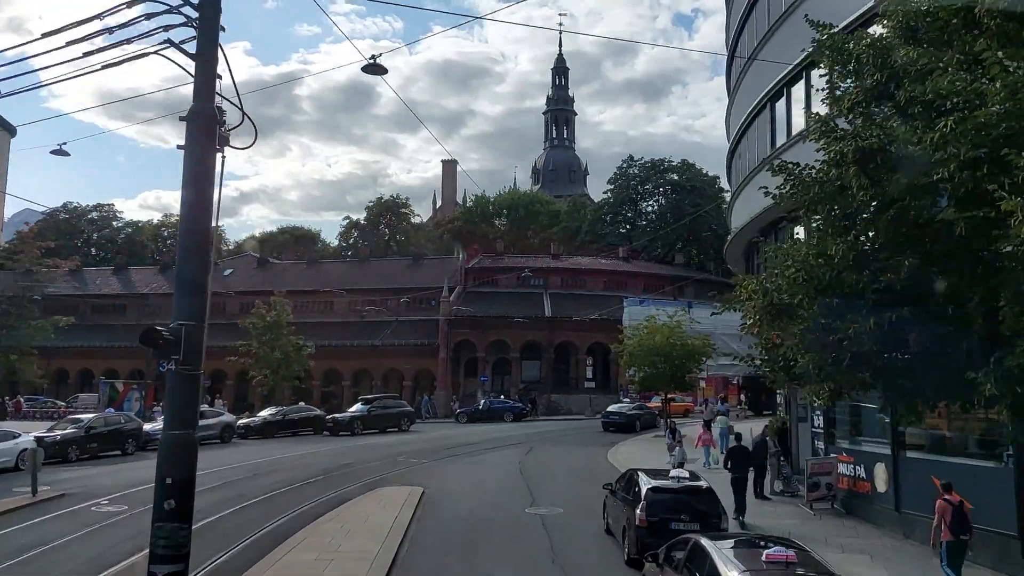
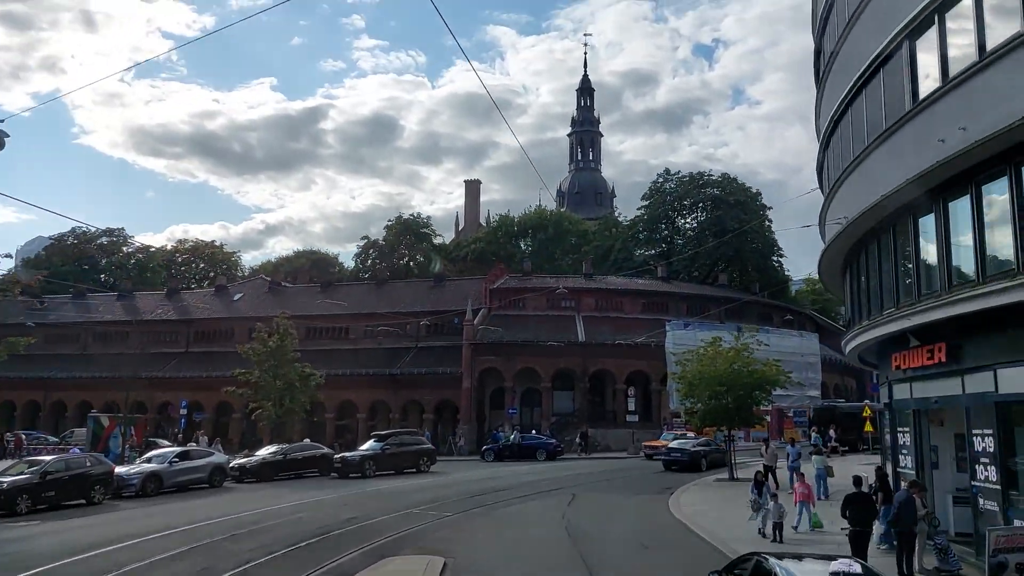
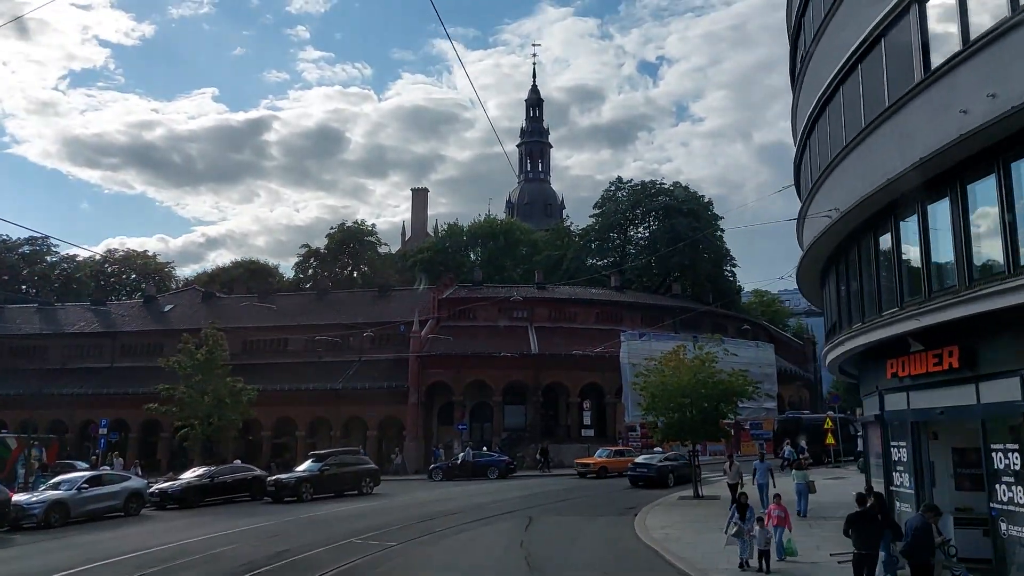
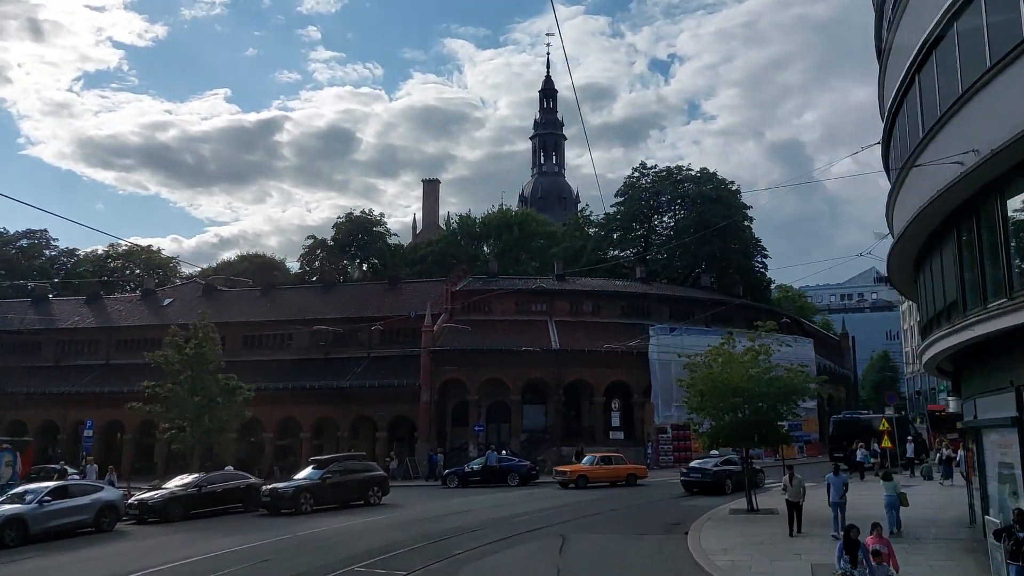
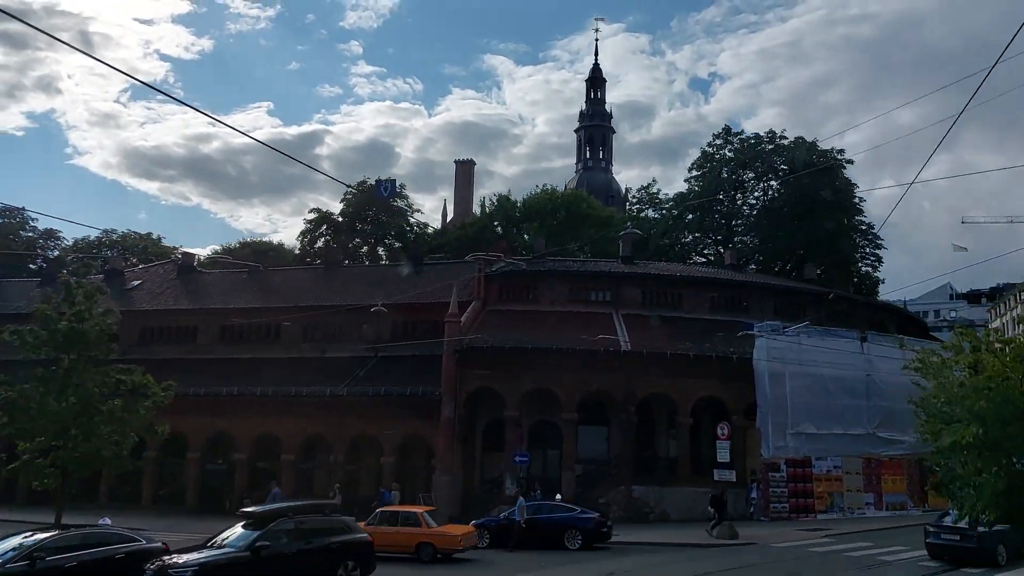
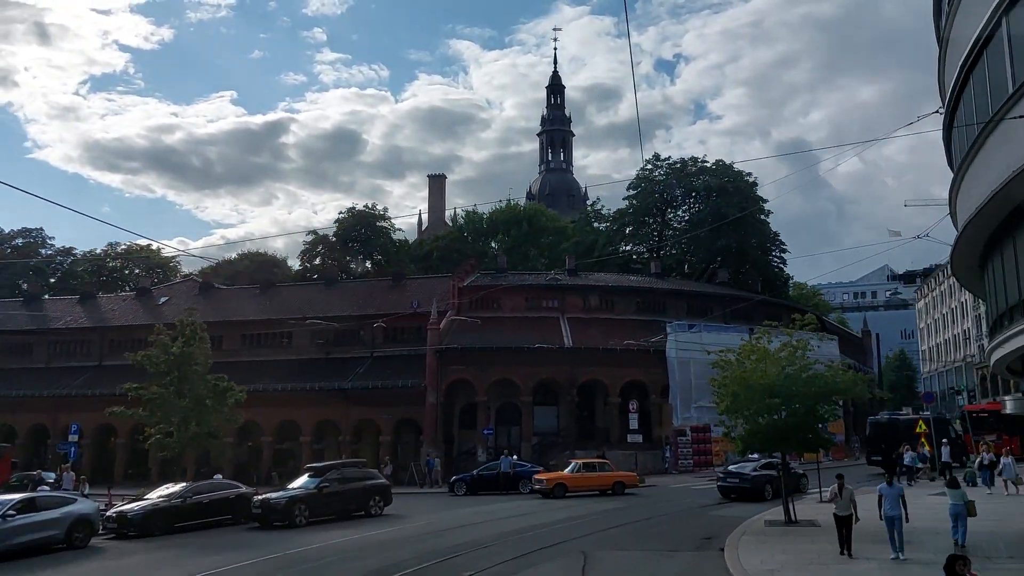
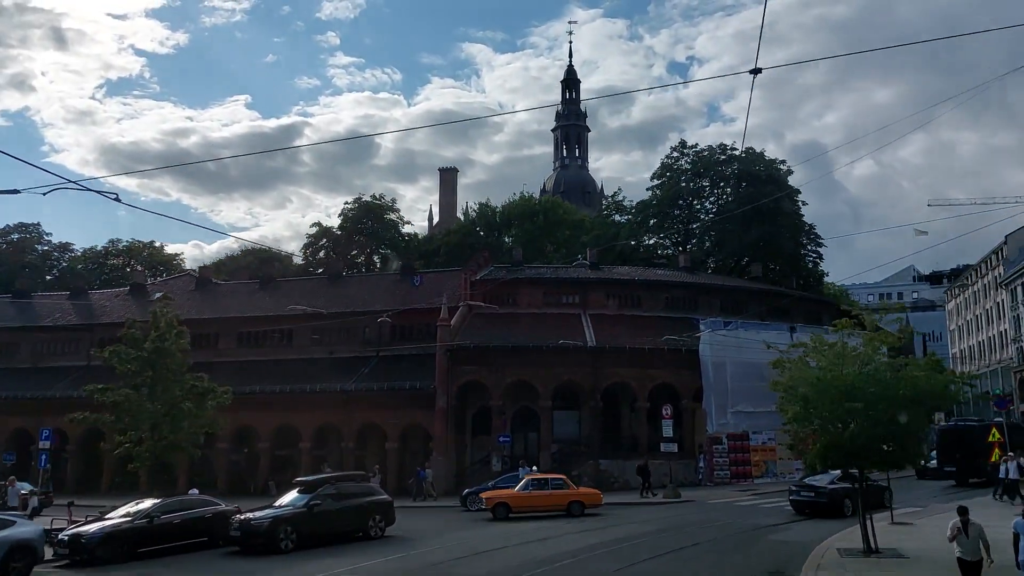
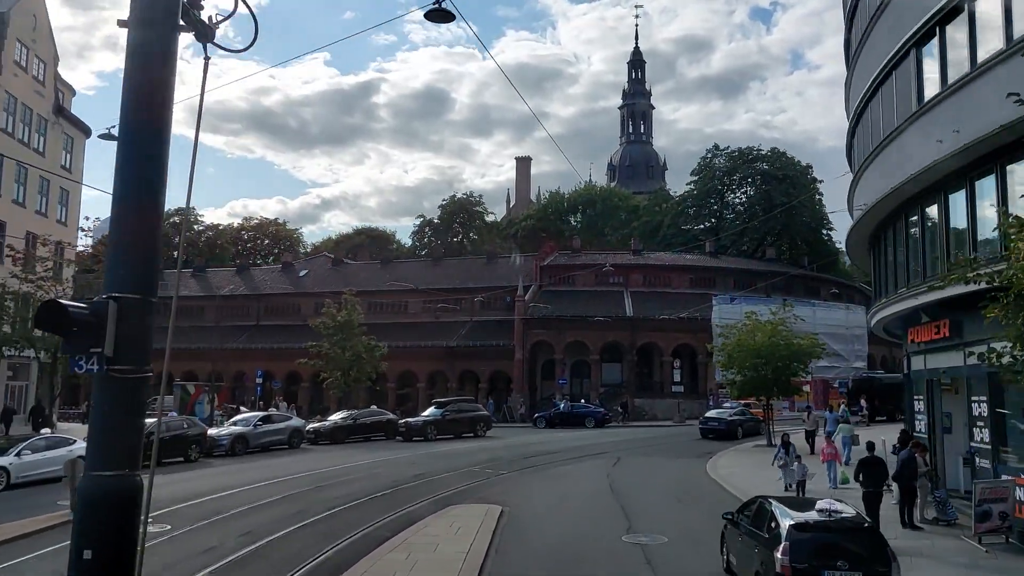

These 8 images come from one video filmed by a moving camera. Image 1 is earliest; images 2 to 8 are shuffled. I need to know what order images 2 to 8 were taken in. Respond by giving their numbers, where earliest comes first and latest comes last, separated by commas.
8, 2, 3, 4, 6, 7, 5
